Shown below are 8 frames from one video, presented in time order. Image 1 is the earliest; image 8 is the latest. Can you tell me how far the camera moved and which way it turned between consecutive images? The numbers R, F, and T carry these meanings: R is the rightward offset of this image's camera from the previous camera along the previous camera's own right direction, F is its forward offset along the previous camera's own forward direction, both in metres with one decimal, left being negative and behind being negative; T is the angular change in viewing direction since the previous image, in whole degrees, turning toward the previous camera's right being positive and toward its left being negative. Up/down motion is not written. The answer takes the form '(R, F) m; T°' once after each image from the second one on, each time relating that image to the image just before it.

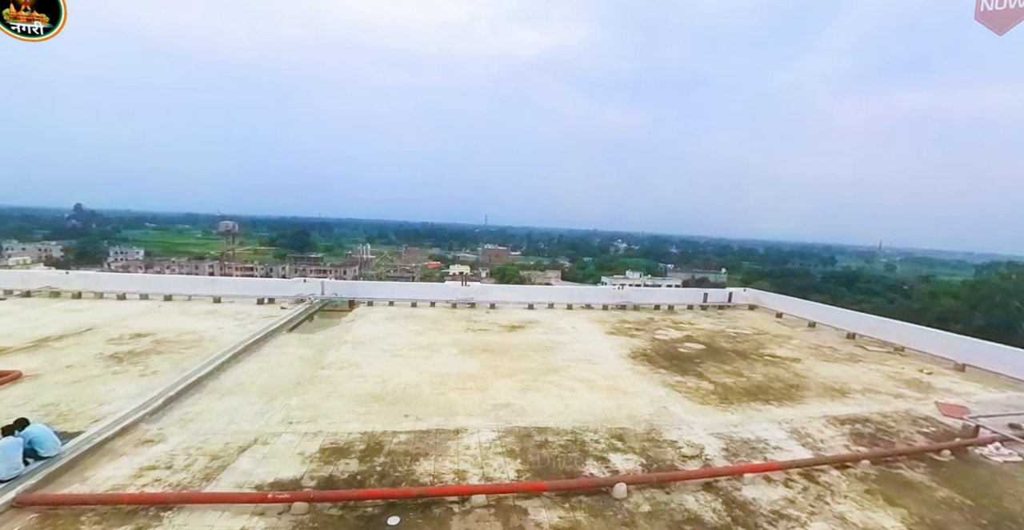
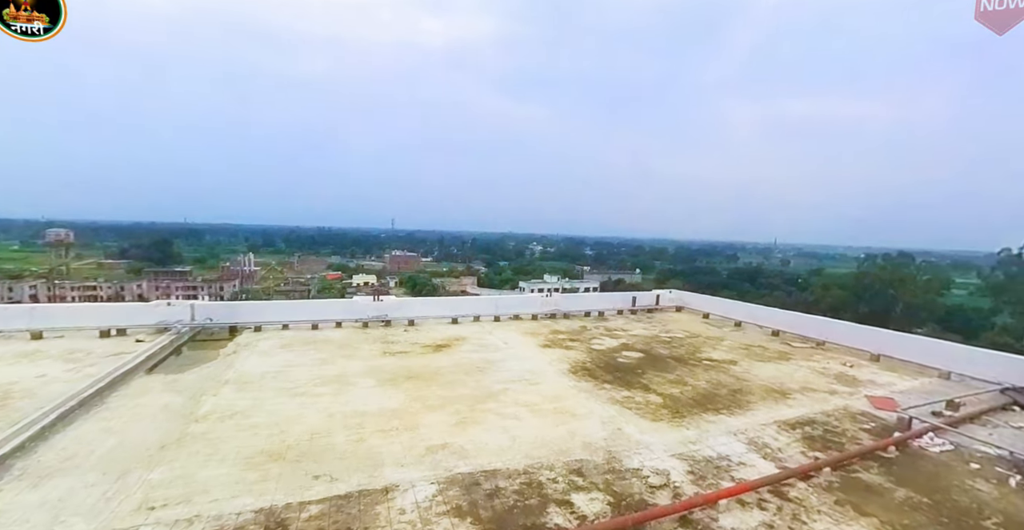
(-0.3, +1.0) m; +11°
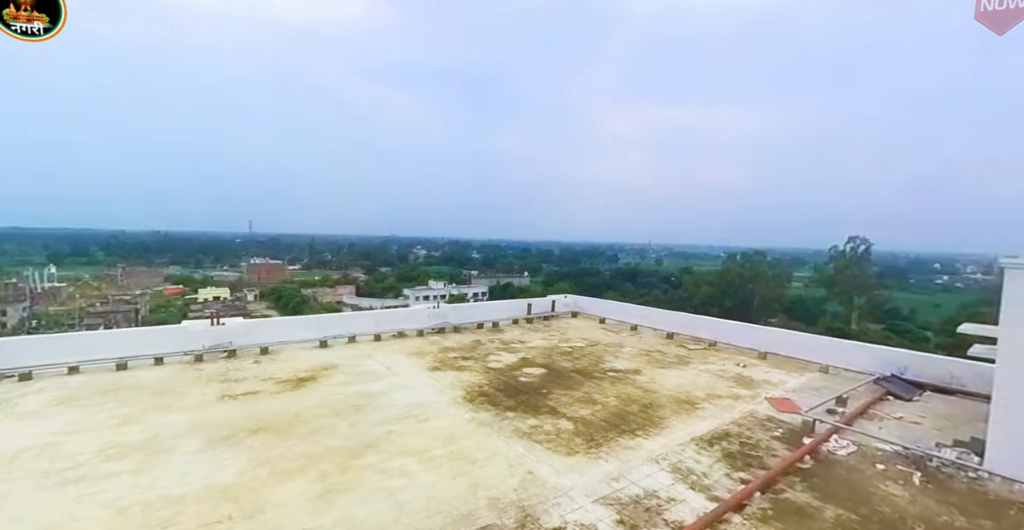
(0.0, +1.2) m; +14°
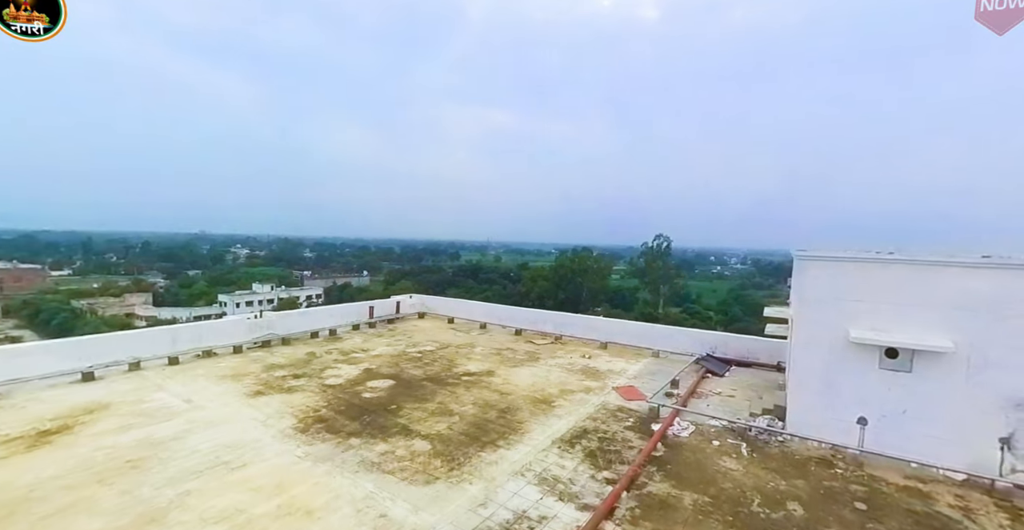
(-0.1, +0.7) m; +19°
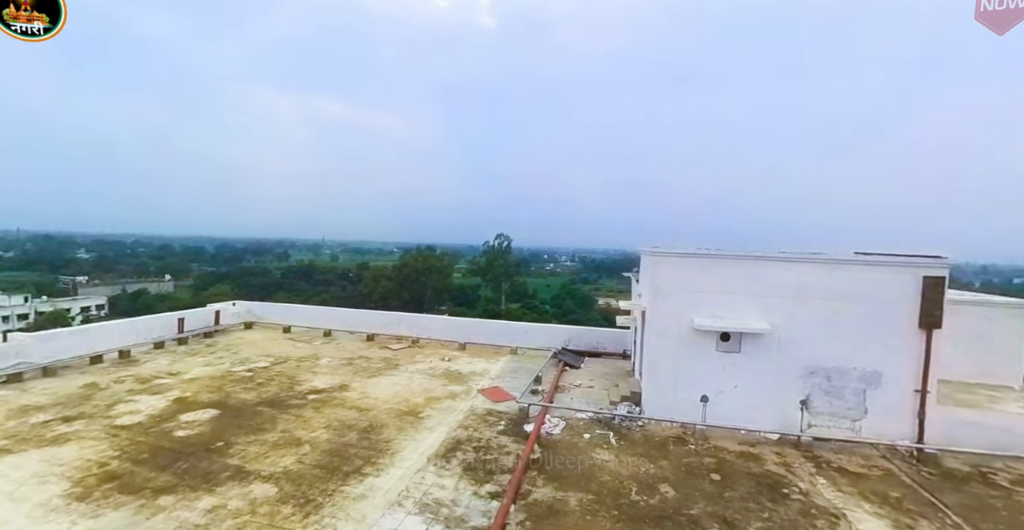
(-0.3, +0.6) m; +19°
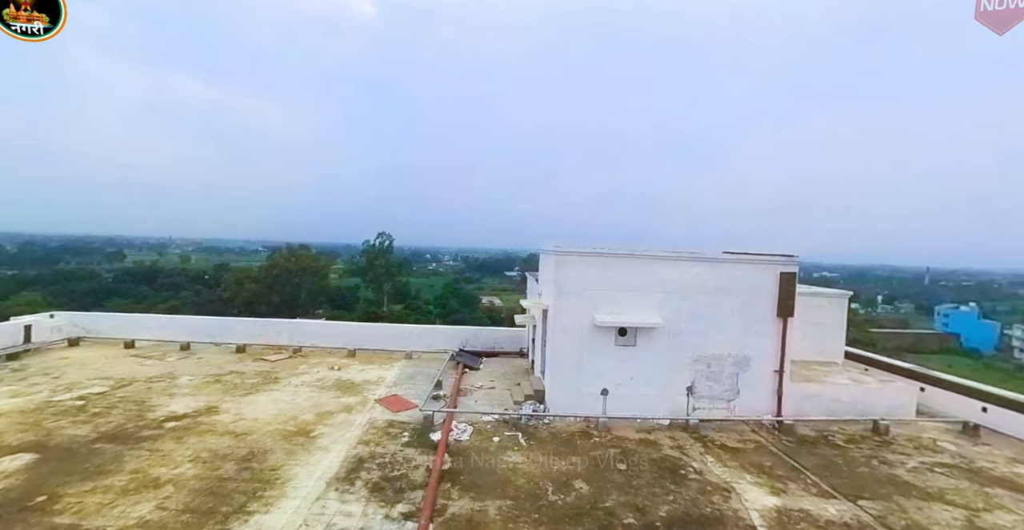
(-0.3, +0.3) m; +14°
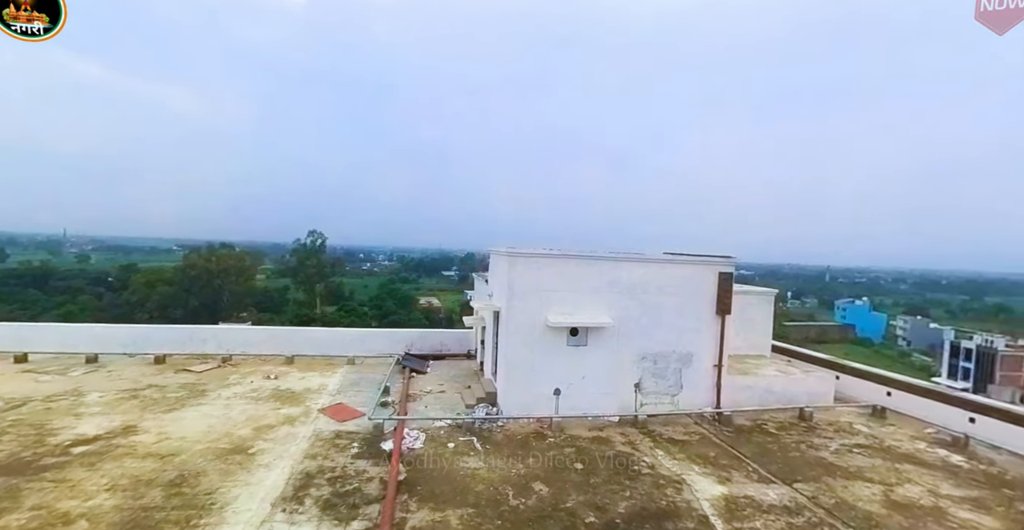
(-0.3, +0.1) m; +8°
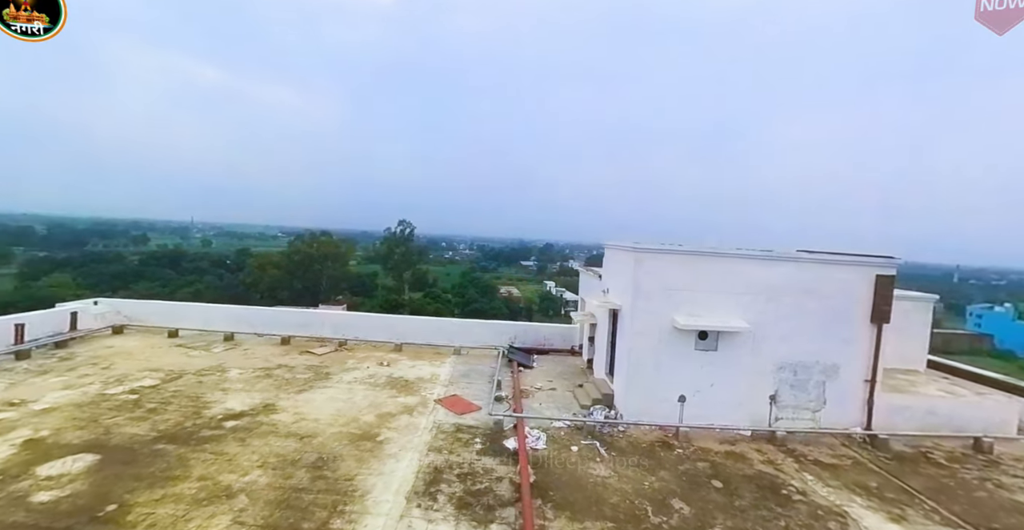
(-0.6, +0.3) m; -9°
